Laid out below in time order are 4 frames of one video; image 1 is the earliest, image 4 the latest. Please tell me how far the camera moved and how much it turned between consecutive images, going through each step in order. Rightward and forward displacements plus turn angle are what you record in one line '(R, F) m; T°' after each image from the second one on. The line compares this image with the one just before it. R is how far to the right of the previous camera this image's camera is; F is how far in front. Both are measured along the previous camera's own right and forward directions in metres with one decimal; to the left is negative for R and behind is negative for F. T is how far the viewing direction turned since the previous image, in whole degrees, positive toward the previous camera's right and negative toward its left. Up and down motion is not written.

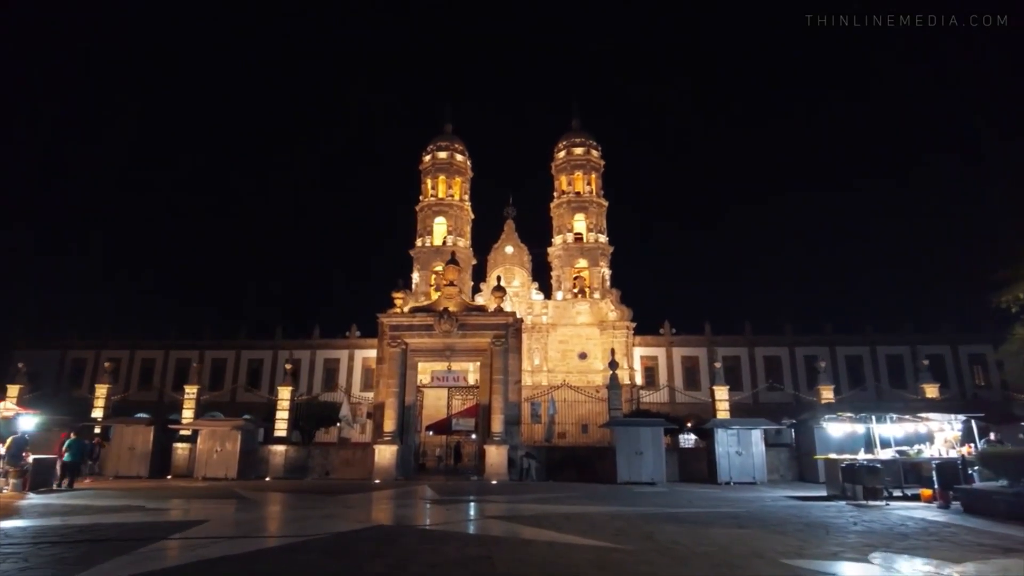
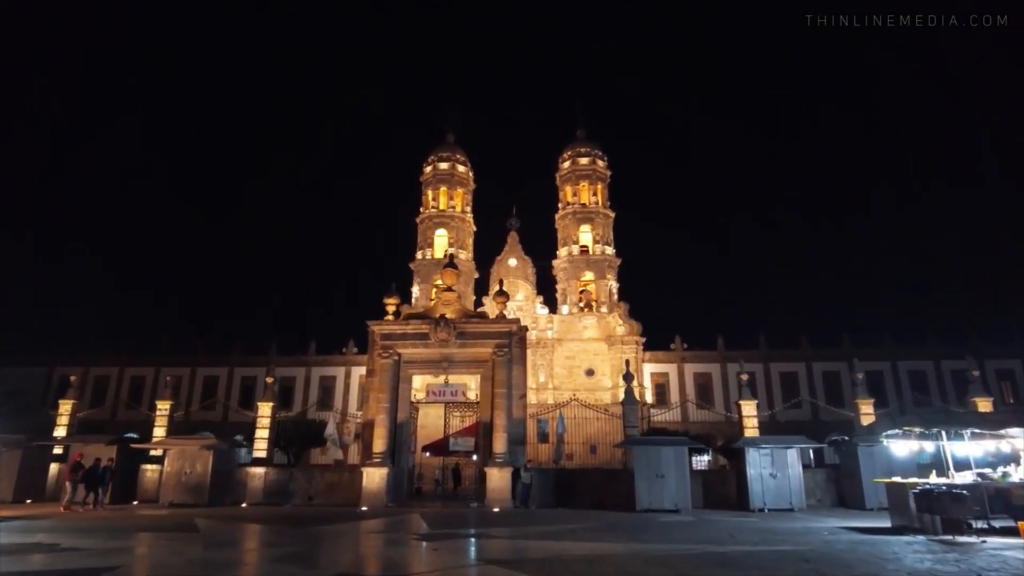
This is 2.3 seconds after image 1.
(0.0, +1.9) m; 0°
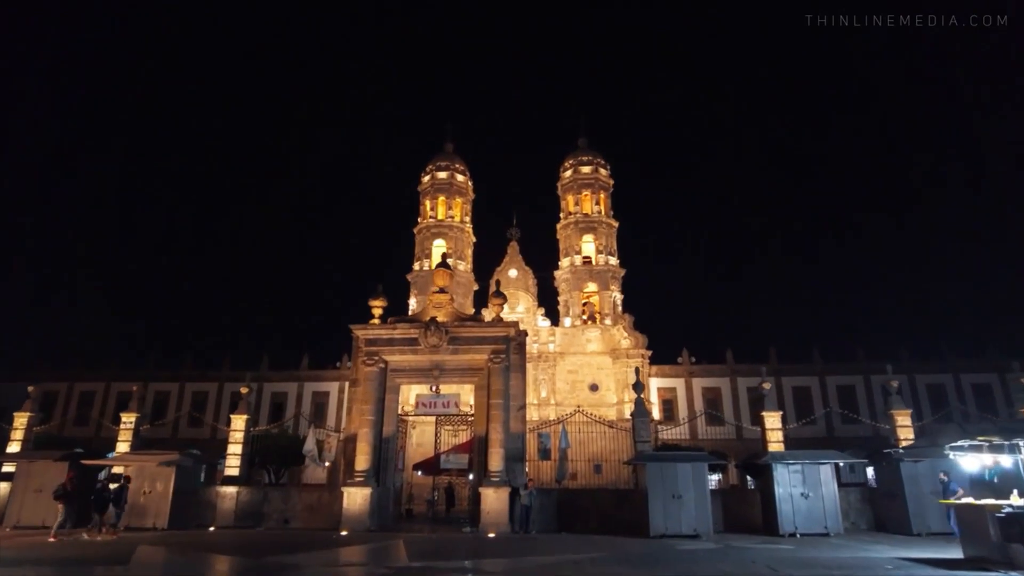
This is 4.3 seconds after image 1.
(+0.1, +1.6) m; 0°
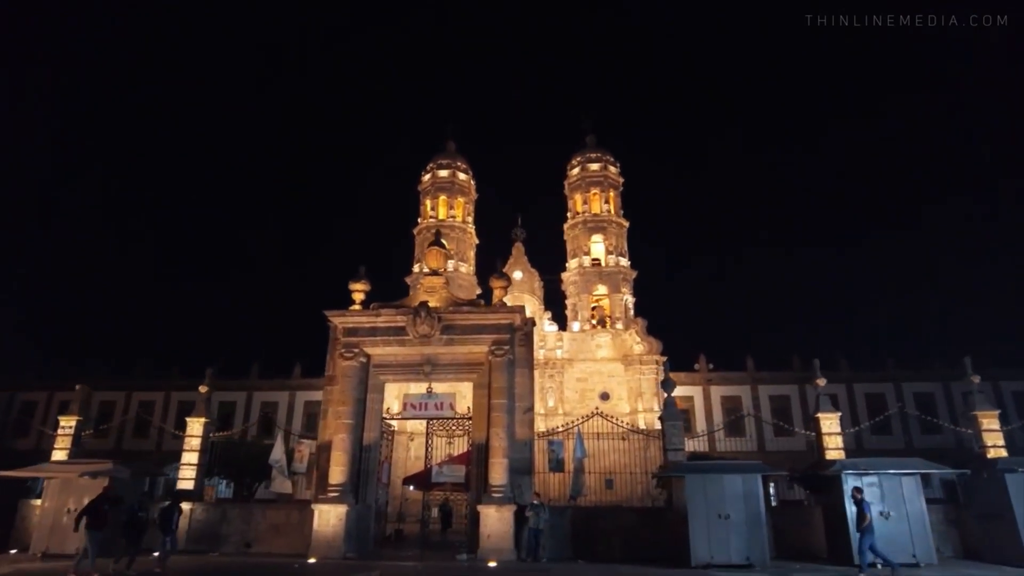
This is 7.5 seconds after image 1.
(0.0, +2.6) m; 0°
